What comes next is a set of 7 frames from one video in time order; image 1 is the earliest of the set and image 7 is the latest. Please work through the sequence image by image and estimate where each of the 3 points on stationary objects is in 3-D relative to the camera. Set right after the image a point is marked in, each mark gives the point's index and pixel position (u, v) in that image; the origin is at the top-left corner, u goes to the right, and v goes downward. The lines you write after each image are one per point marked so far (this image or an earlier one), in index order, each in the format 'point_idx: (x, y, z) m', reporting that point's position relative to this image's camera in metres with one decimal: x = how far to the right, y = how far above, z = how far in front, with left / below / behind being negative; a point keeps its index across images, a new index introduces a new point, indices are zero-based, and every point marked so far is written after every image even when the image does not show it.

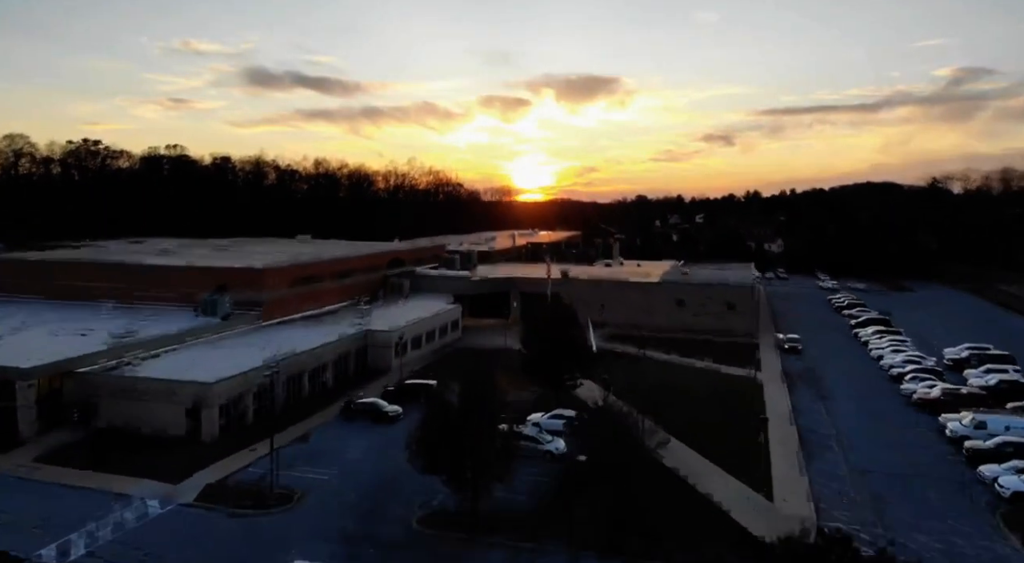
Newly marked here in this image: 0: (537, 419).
0: (+0.5, -2.8, +14.1) m
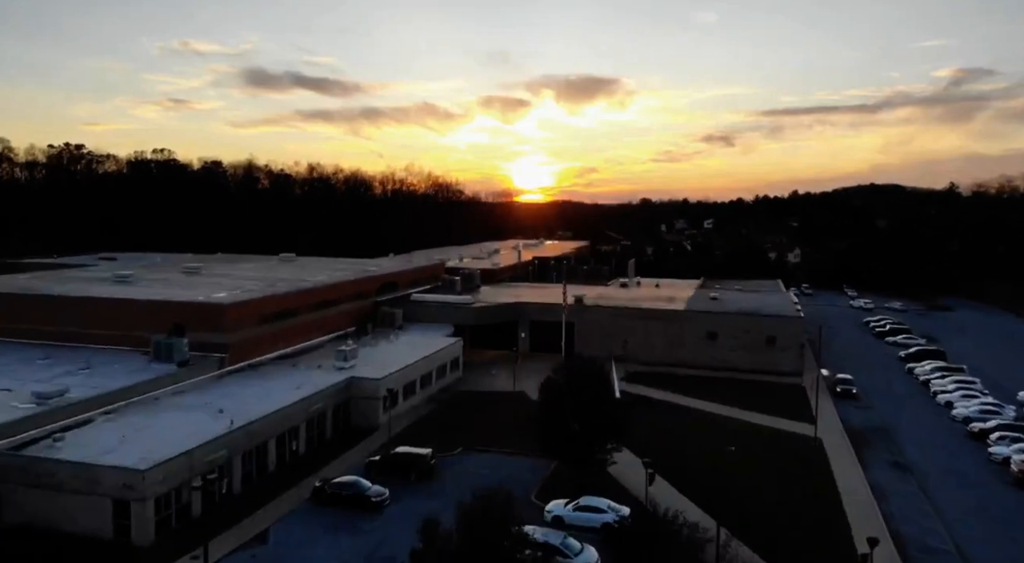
0: (+0.8, -3.7, +11.1) m
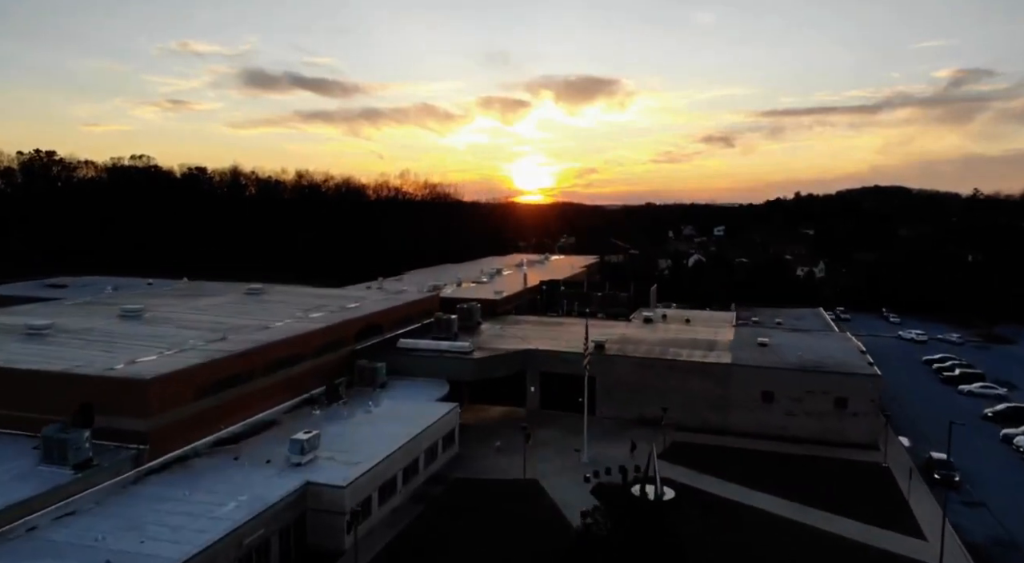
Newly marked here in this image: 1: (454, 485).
0: (+1.0, -5.0, +7.0) m
1: (-1.2, -4.3, +14.5) m
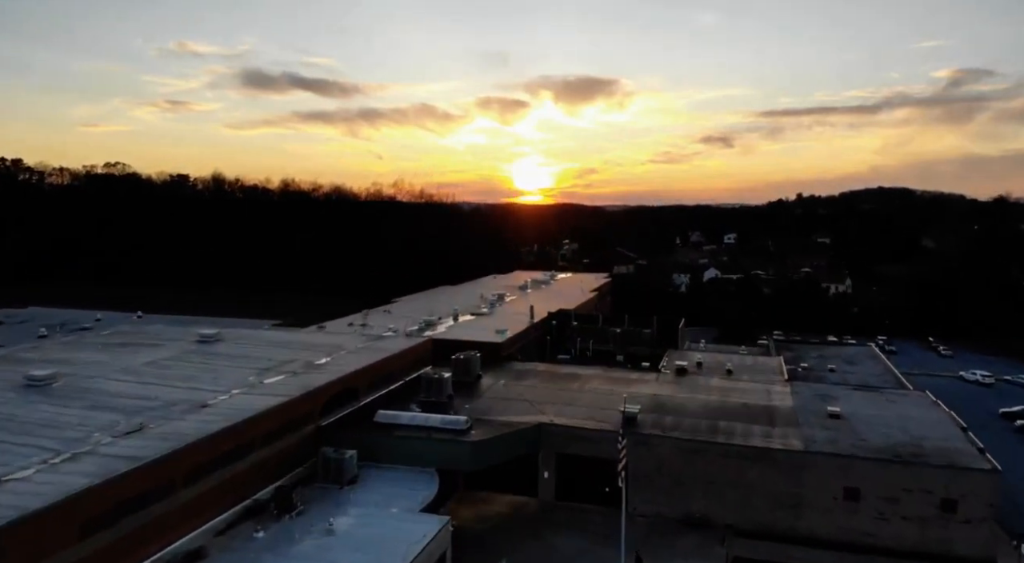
0: (+1.2, -6.3, +2.9) m
1: (-1.0, -5.6, +10.5) m
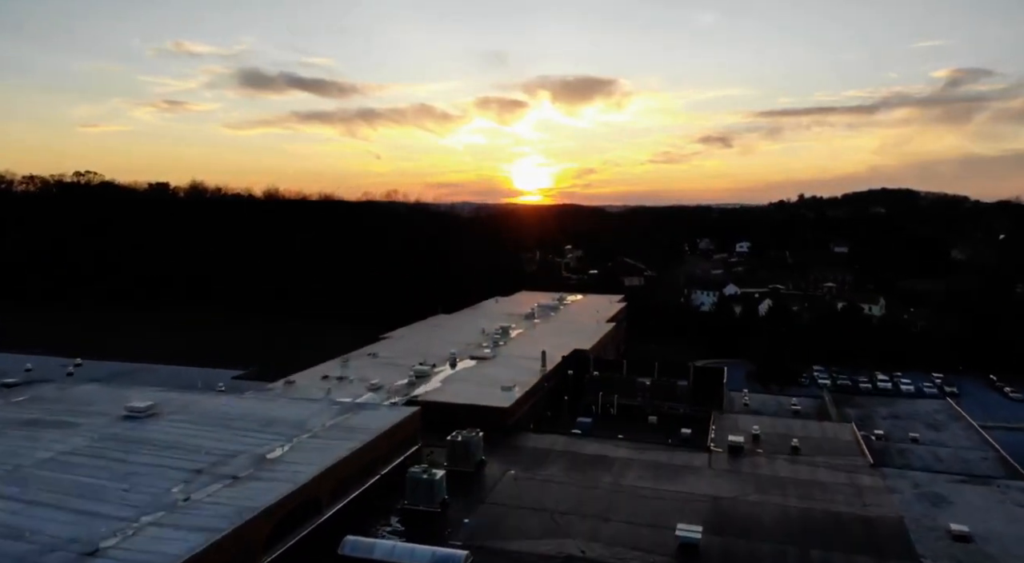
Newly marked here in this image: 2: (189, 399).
0: (+1.5, -7.6, -1.3) m
1: (-0.7, -7.0, +6.3) m
2: (-8.1, -3.0, +17.3) m
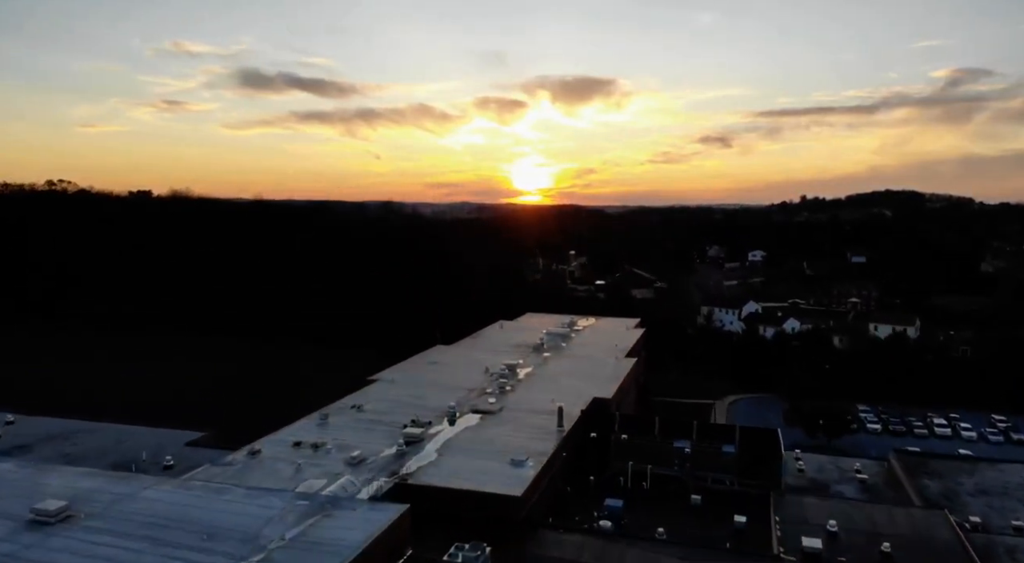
0: (+1.8, -8.8, -4.8) m
1: (-0.4, -8.2, +2.7) m
2: (-7.8, -4.2, +13.7) m
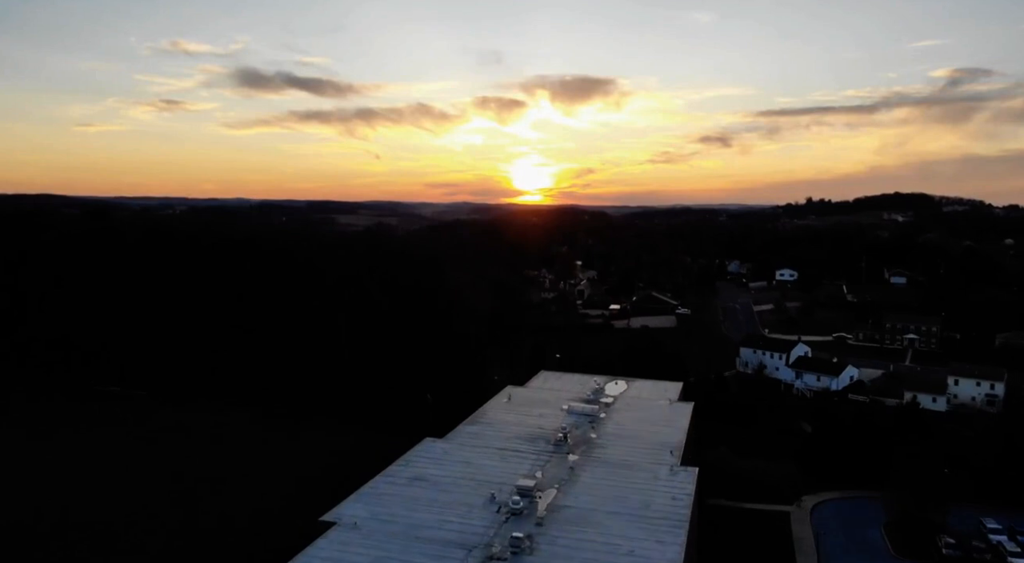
0: (+2.2, -11.2, -12.2) m
1: (0.0, -10.6, -4.7) m
2: (-7.4, -6.5, +6.4) m
